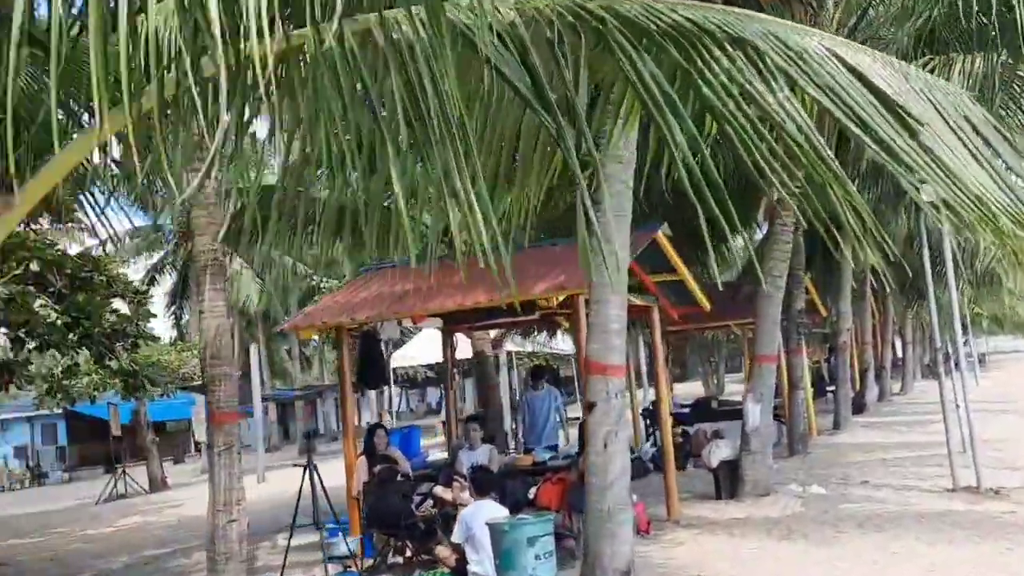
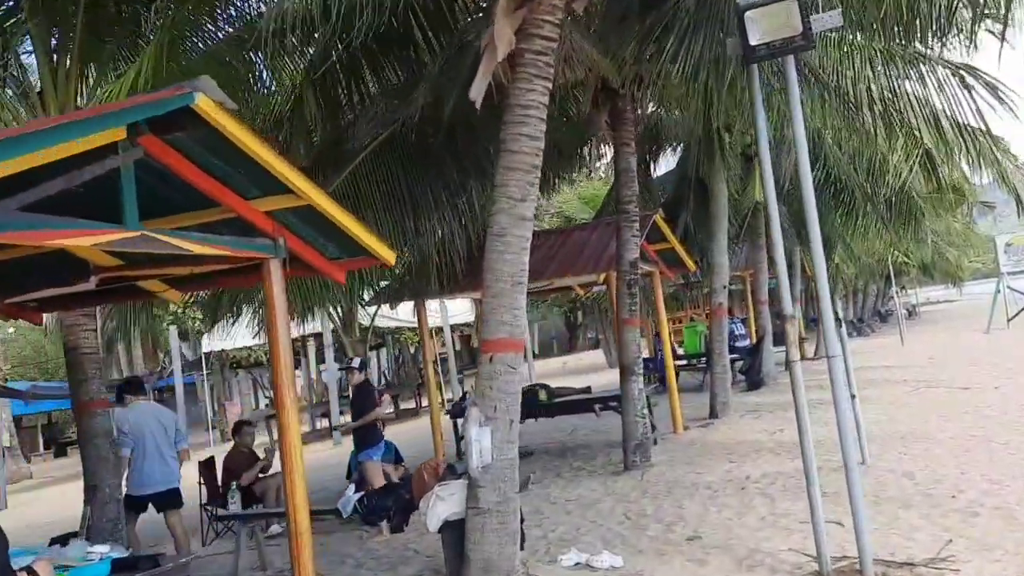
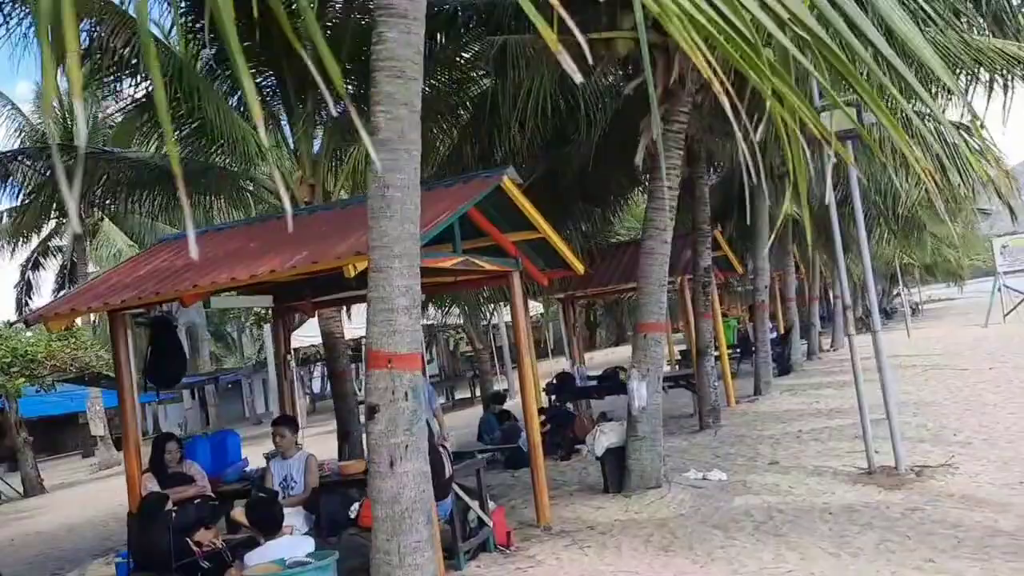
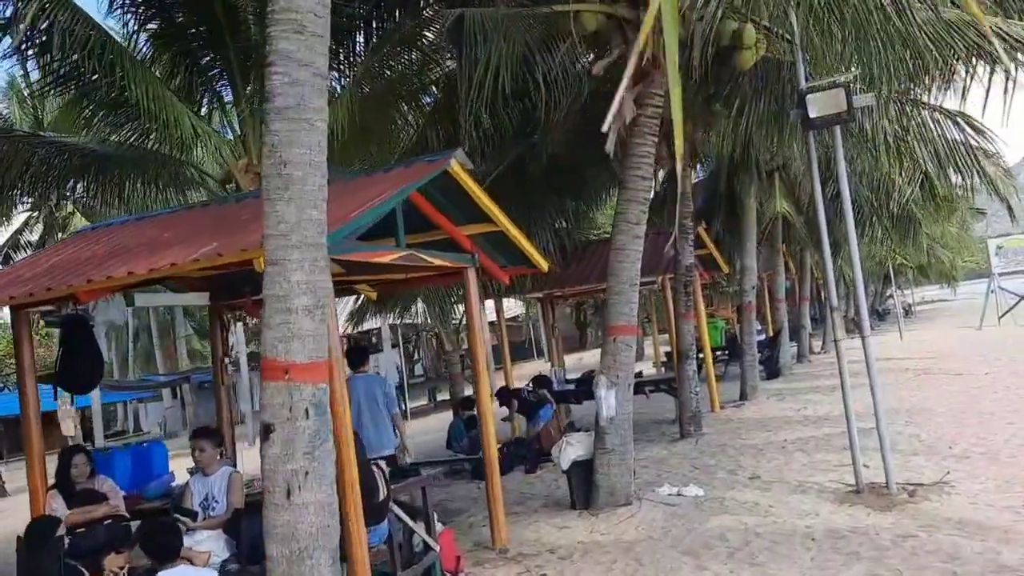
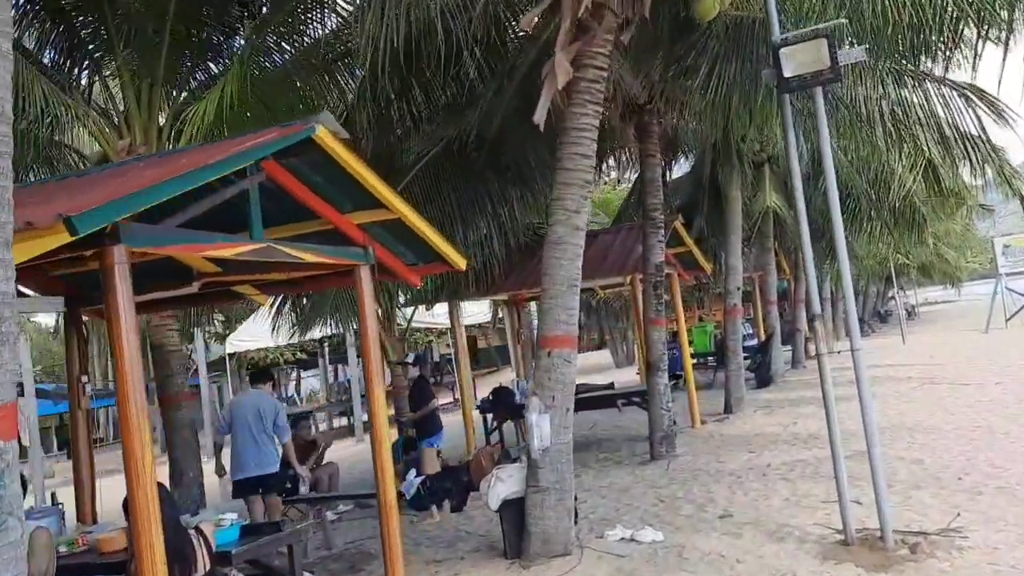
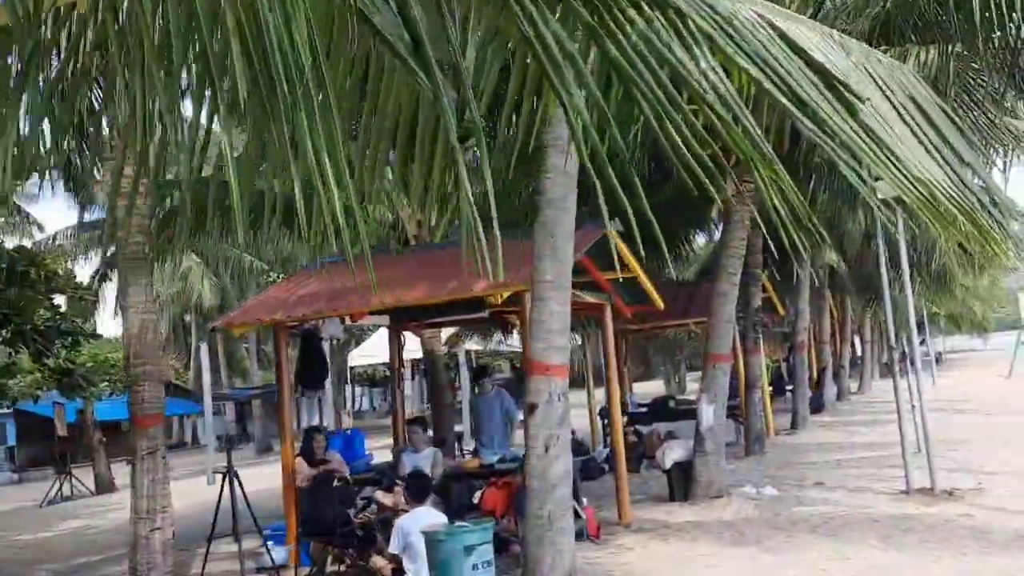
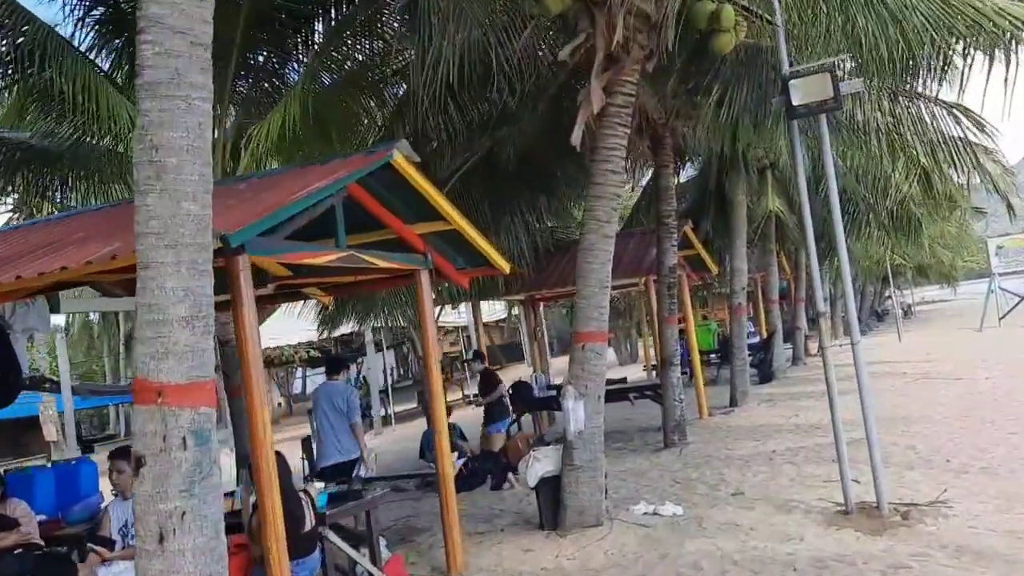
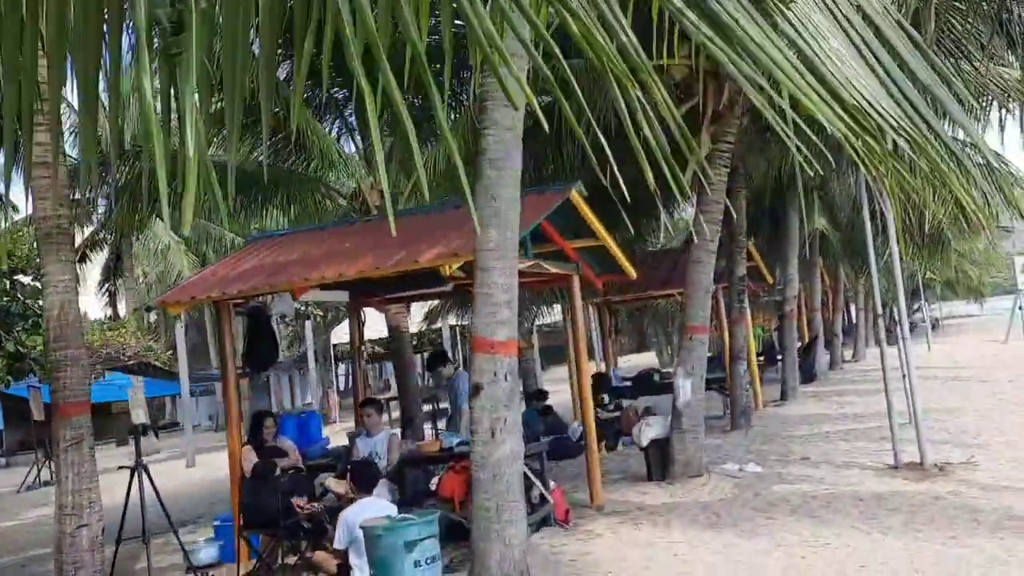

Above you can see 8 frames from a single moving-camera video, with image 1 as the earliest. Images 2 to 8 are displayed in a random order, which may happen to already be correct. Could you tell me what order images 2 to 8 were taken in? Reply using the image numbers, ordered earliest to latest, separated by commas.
6, 8, 3, 4, 7, 5, 2
